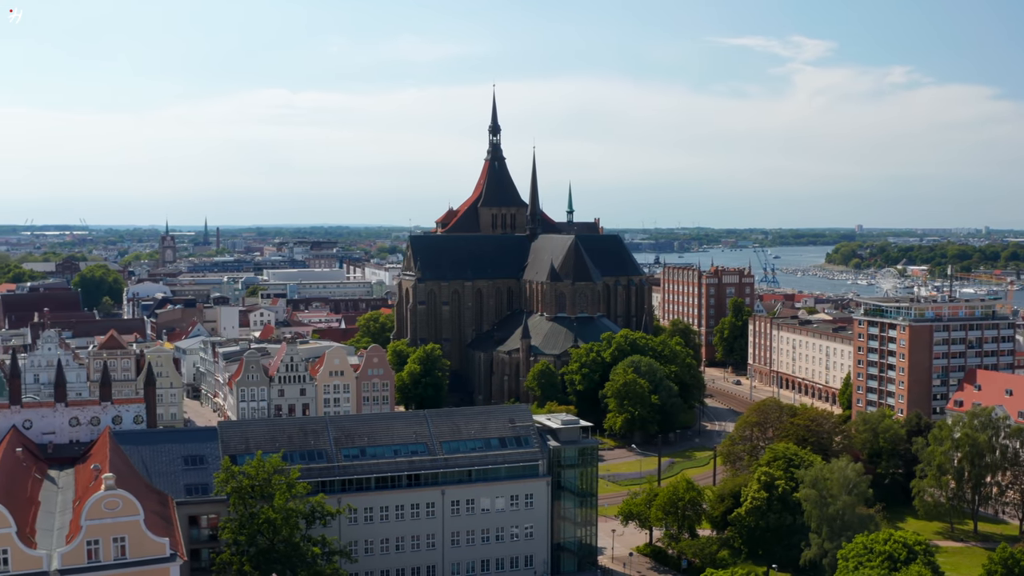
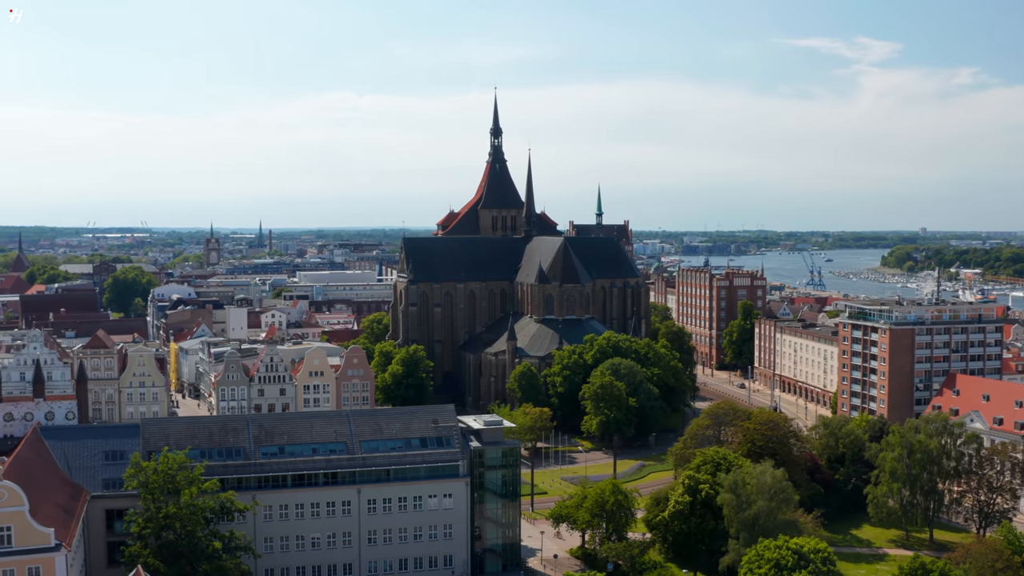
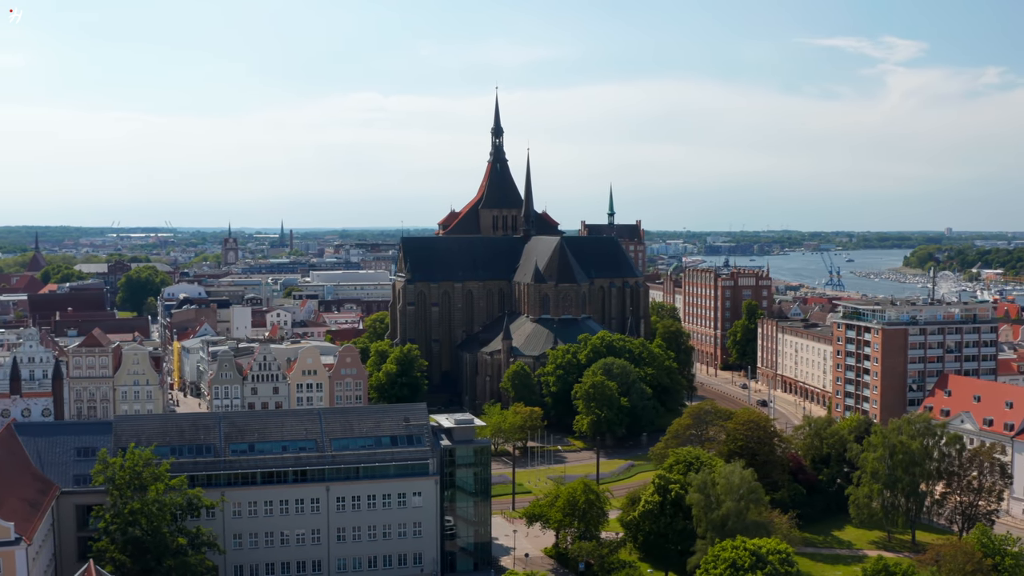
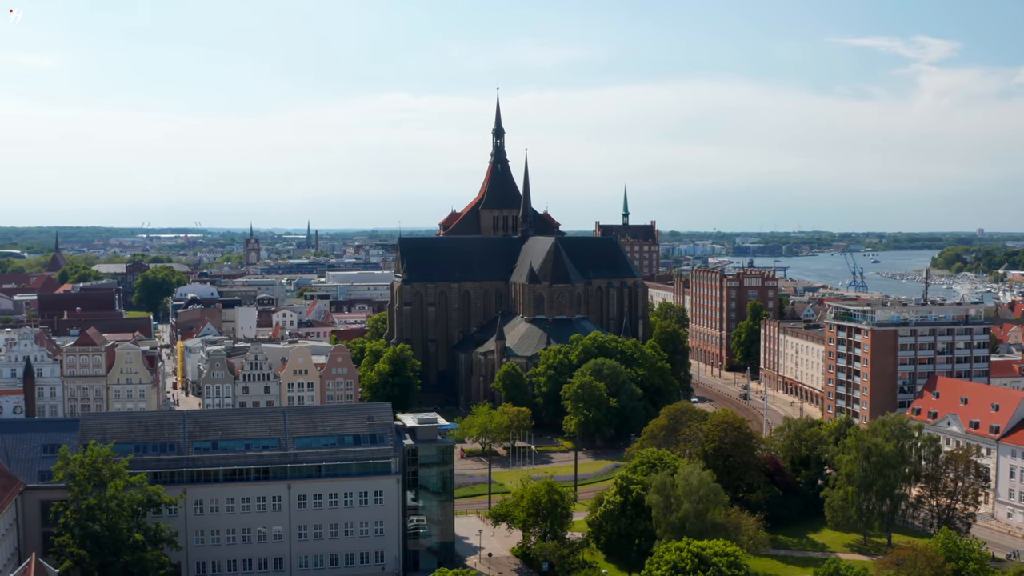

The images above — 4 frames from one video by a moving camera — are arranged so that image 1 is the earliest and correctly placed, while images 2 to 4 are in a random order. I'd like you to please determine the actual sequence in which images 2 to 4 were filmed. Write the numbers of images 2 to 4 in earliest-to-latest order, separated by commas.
2, 3, 4
